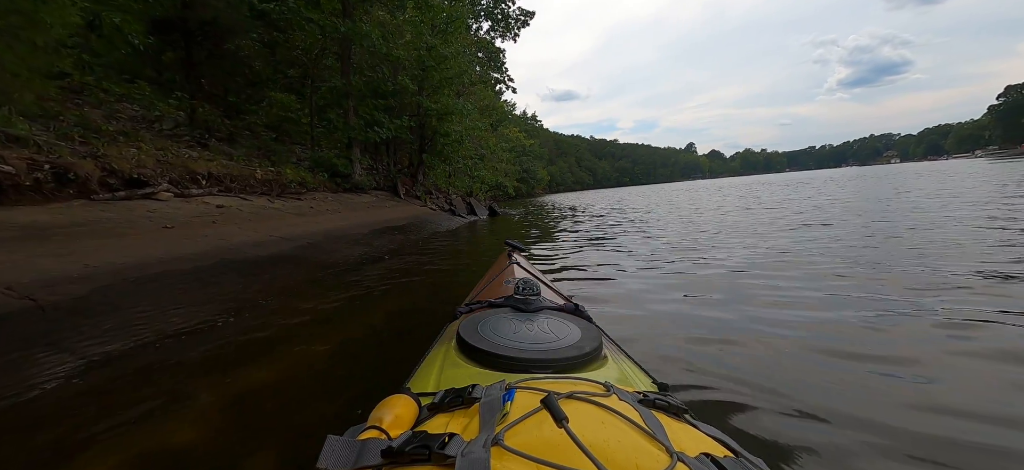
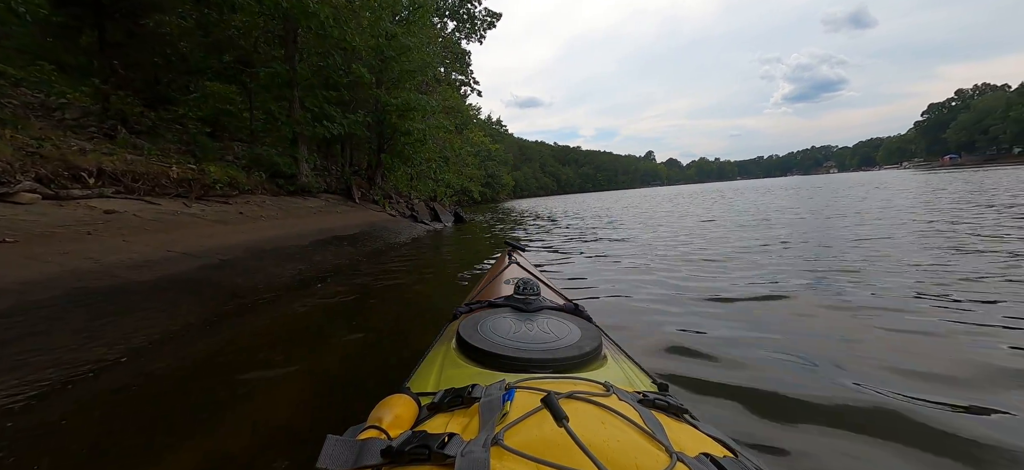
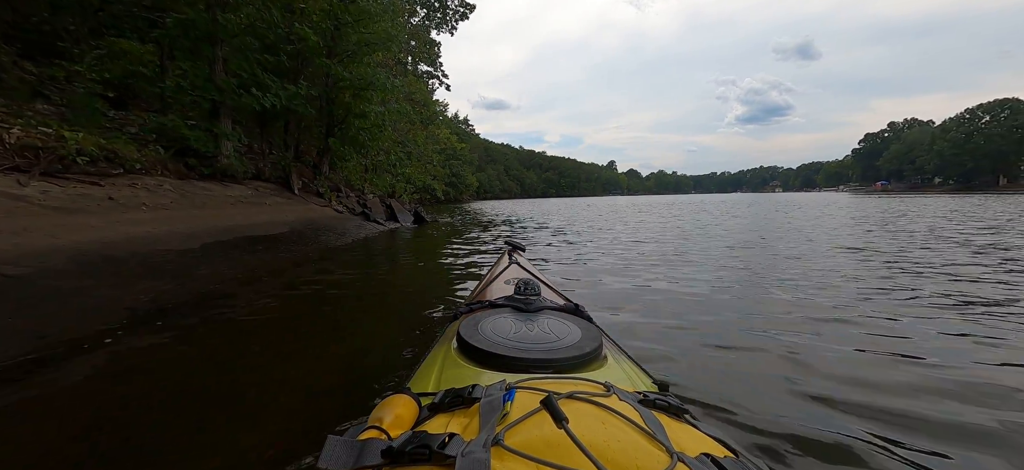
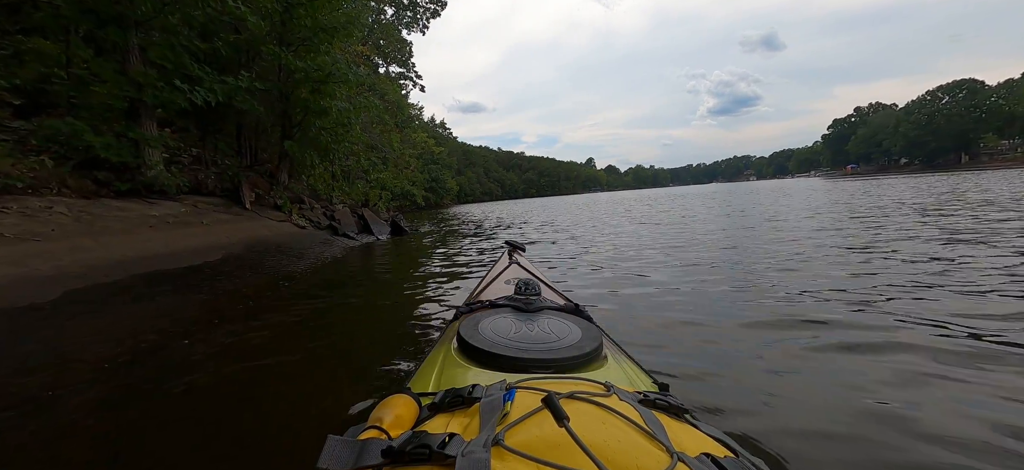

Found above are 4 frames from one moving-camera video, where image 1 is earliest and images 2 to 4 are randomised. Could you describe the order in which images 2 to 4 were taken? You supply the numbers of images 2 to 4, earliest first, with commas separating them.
2, 3, 4
